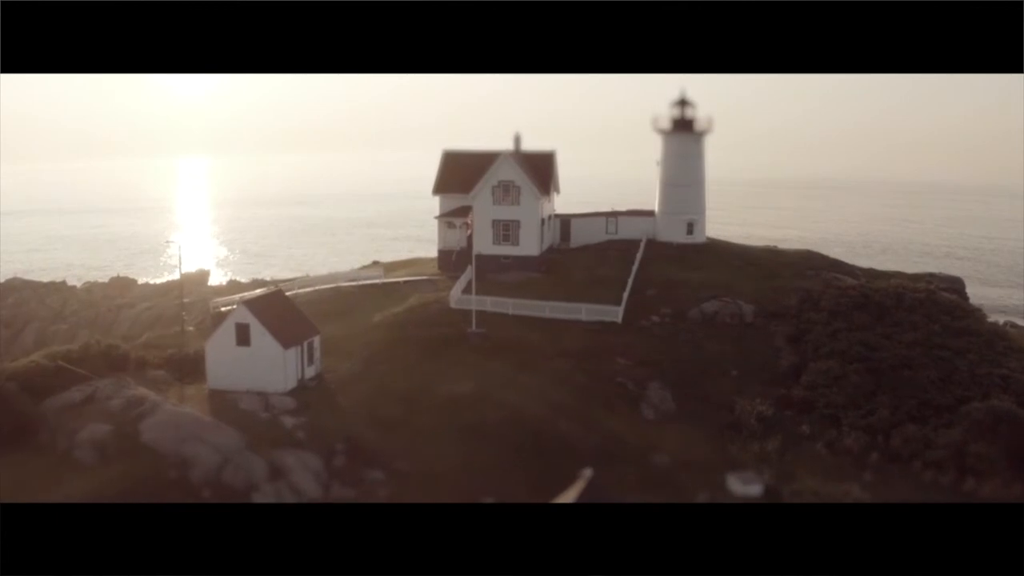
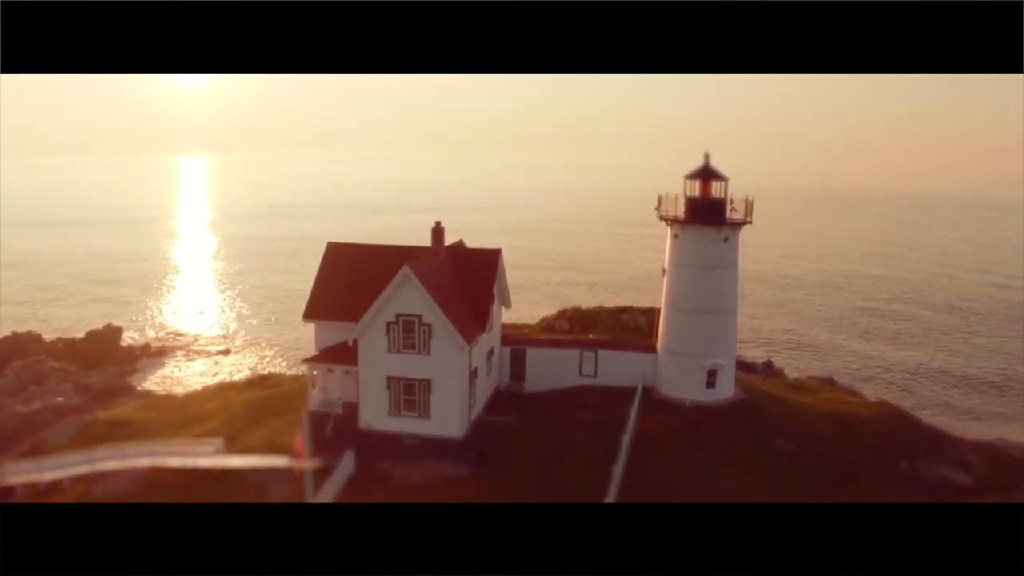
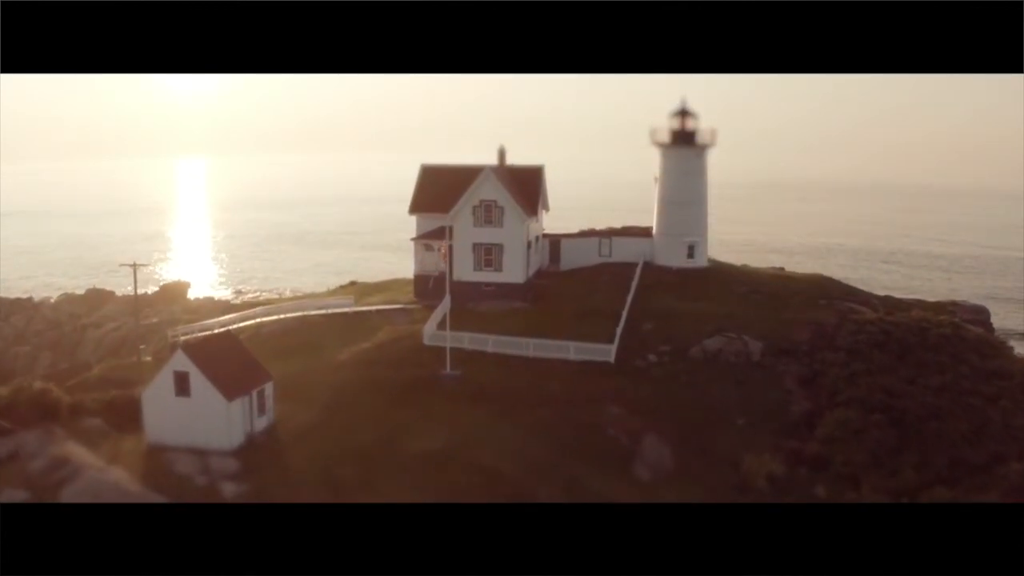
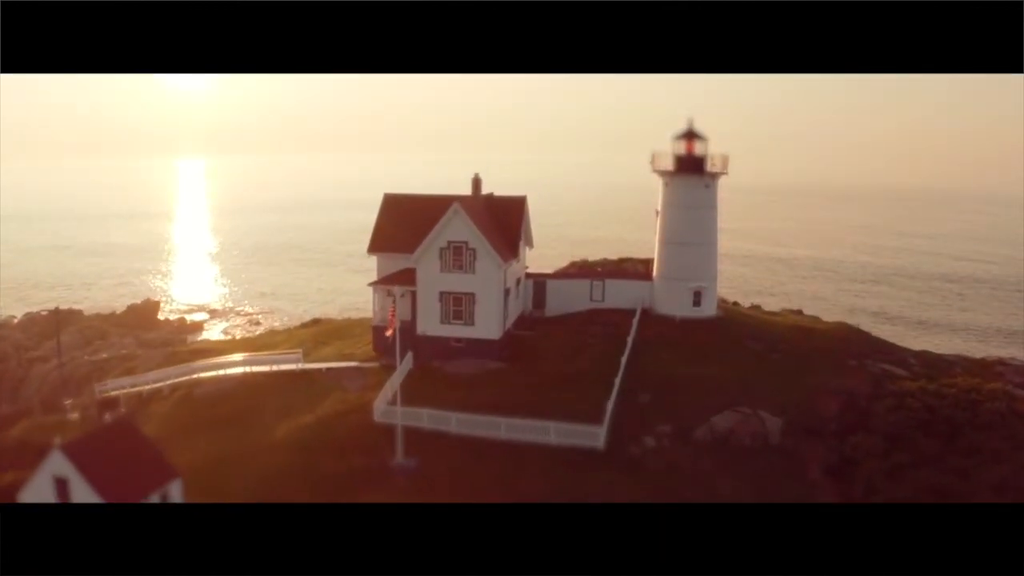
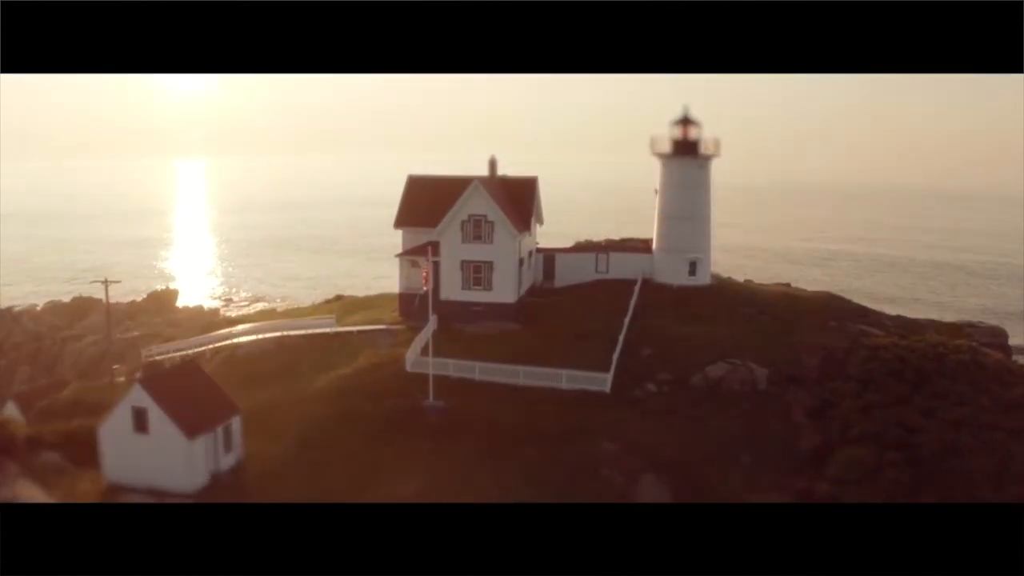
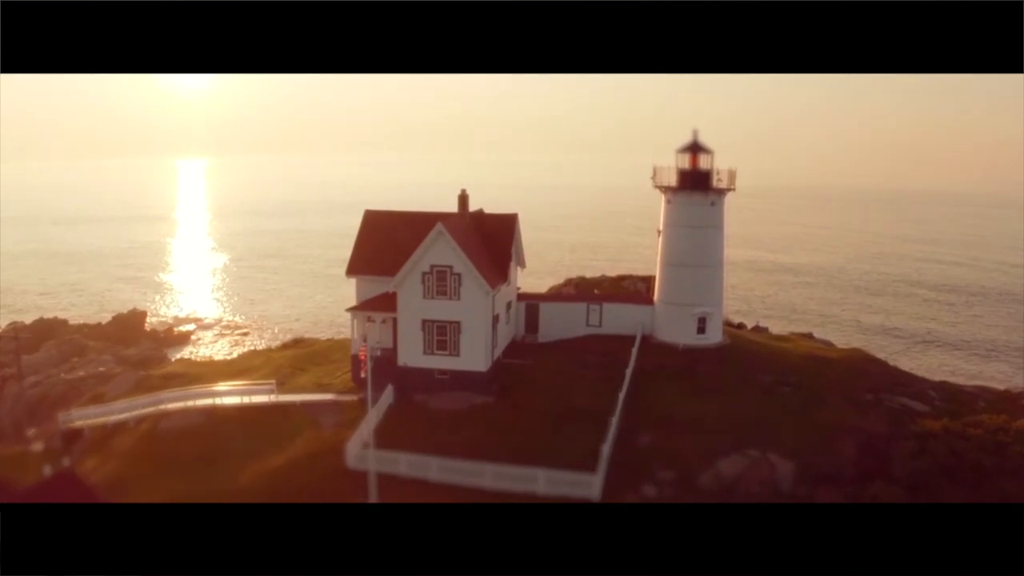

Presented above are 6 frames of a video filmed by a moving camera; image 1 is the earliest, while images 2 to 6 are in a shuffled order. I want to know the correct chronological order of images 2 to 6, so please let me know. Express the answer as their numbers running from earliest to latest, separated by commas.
3, 5, 4, 6, 2
